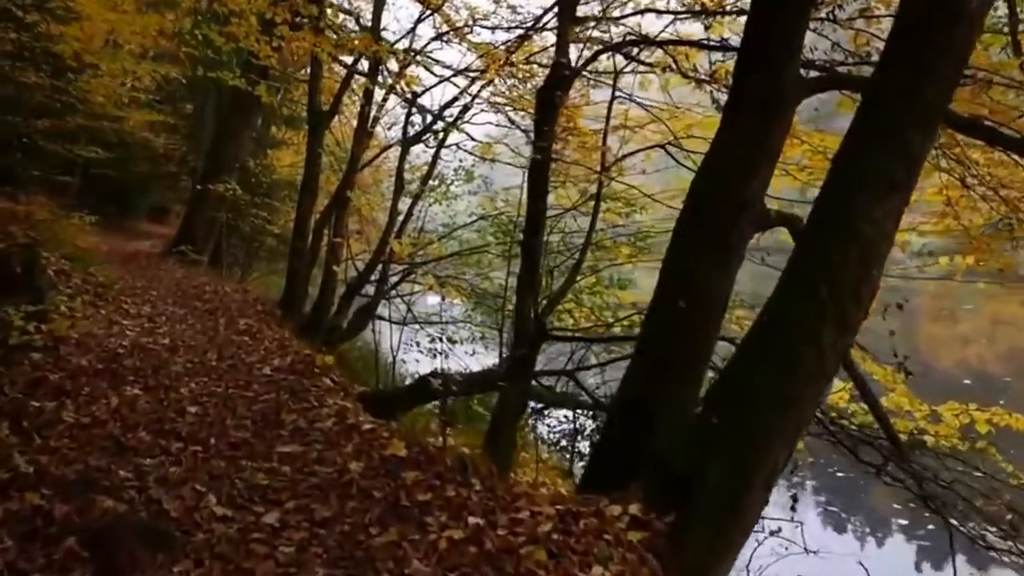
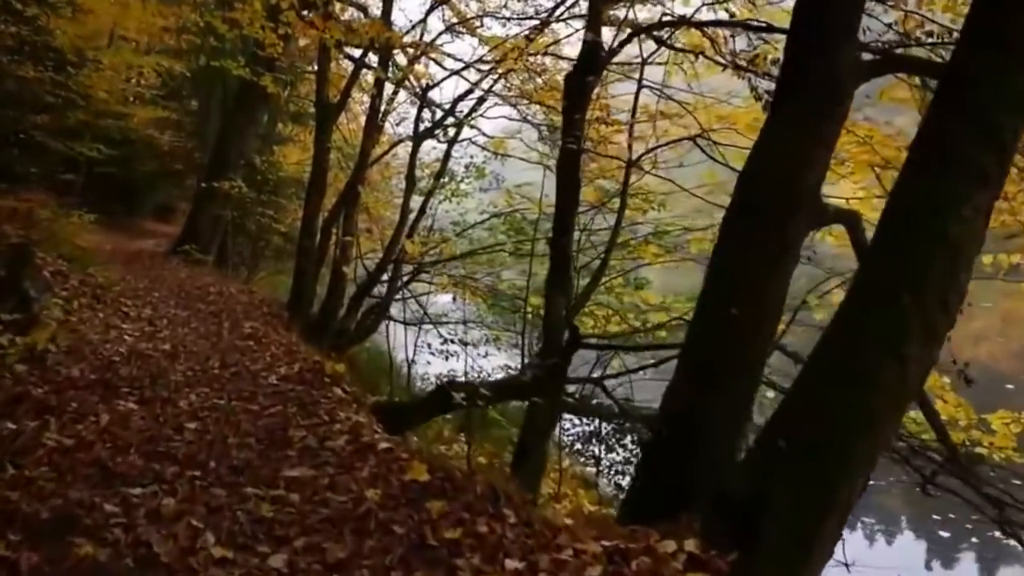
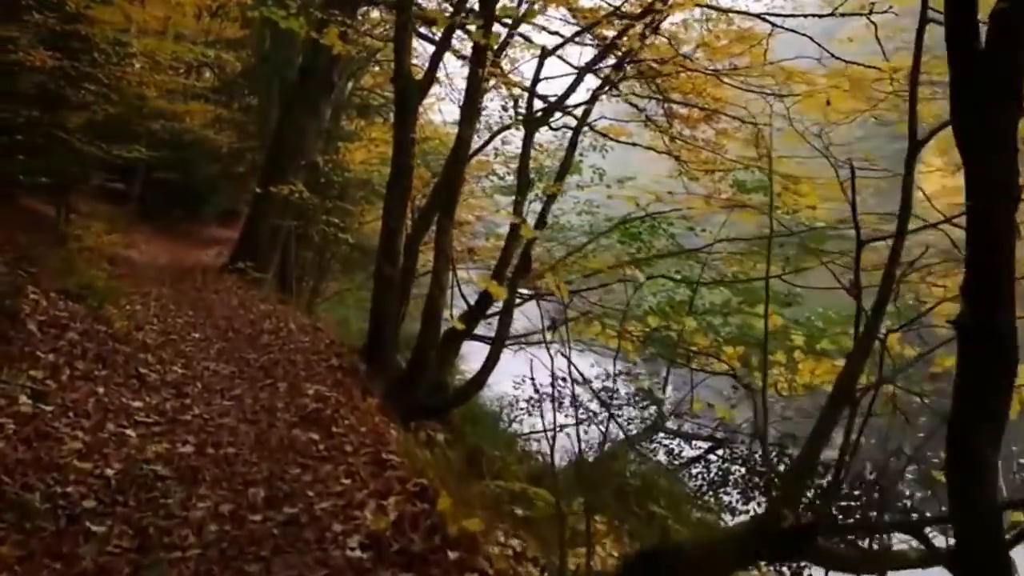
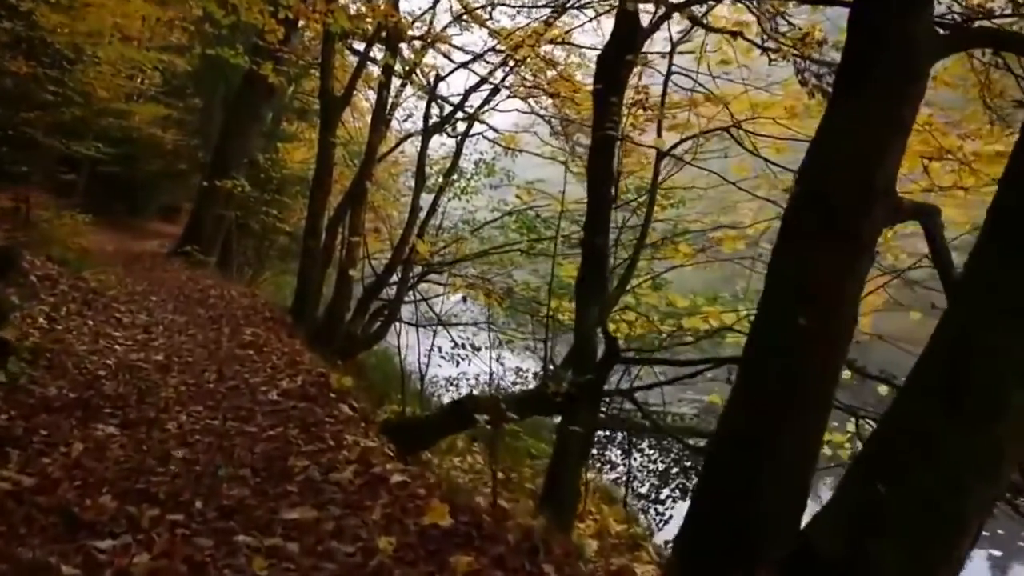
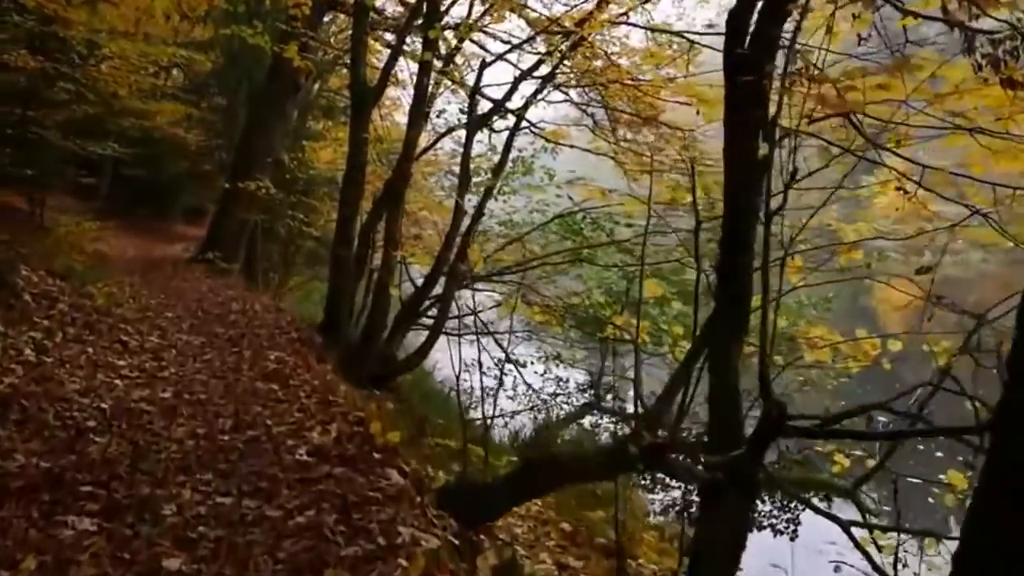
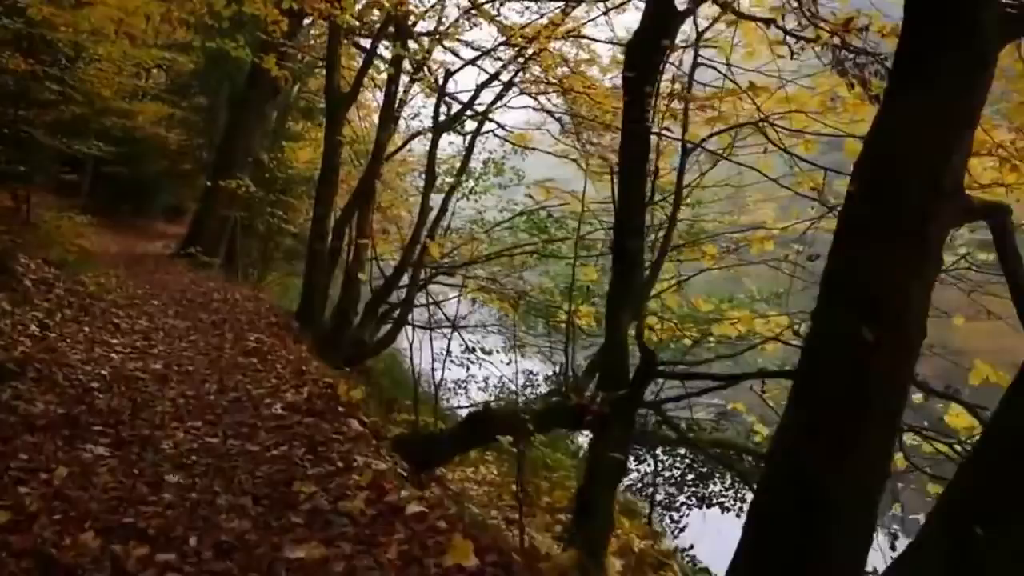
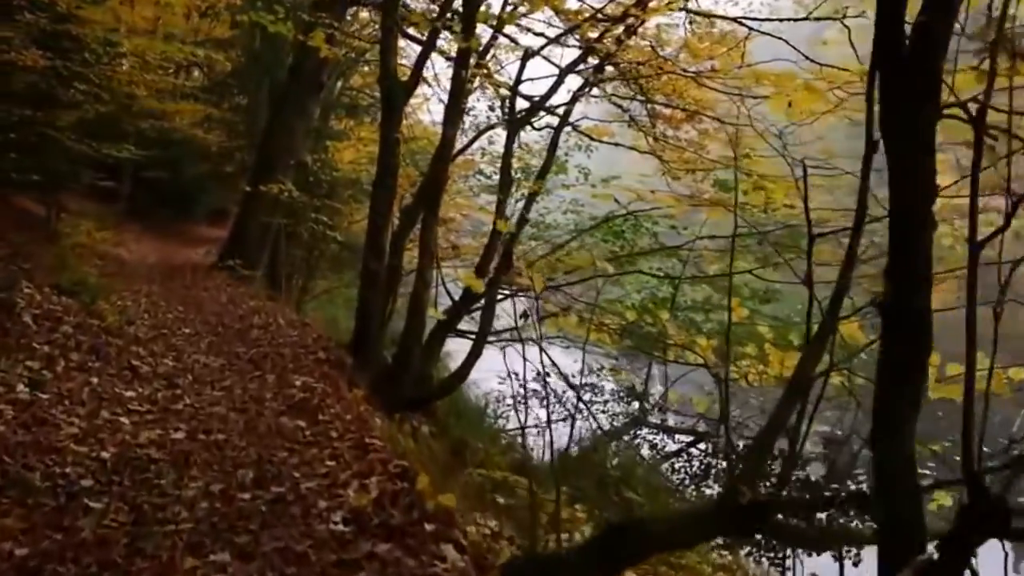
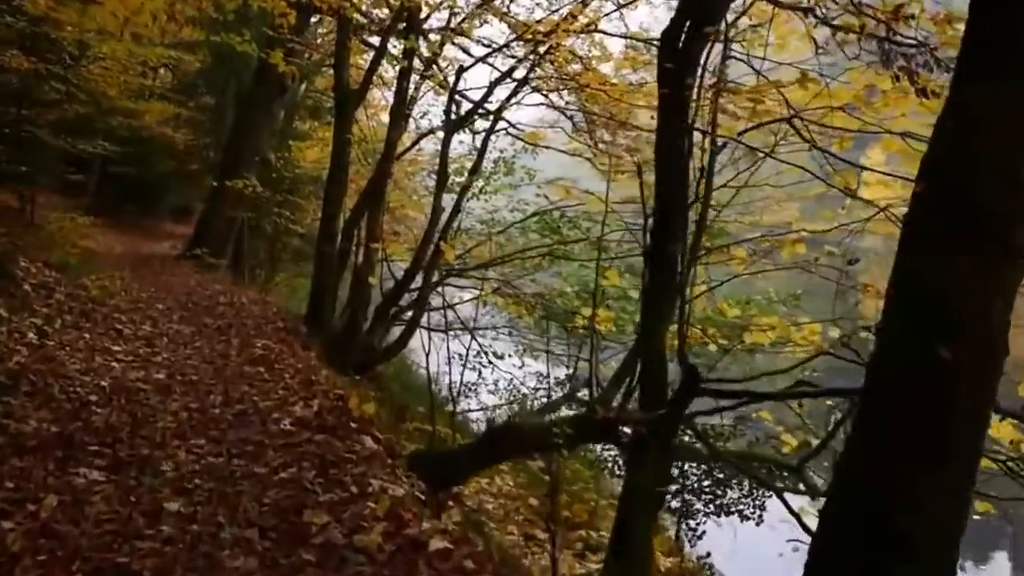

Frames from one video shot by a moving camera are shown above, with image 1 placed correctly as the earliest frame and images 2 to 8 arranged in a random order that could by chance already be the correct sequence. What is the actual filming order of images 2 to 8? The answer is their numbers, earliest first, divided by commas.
2, 4, 6, 8, 5, 7, 3
